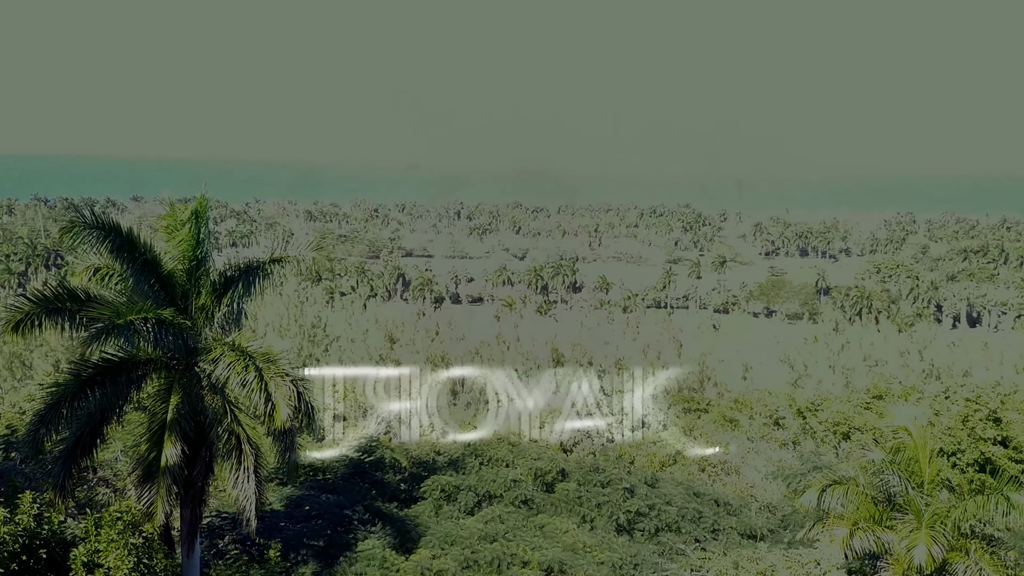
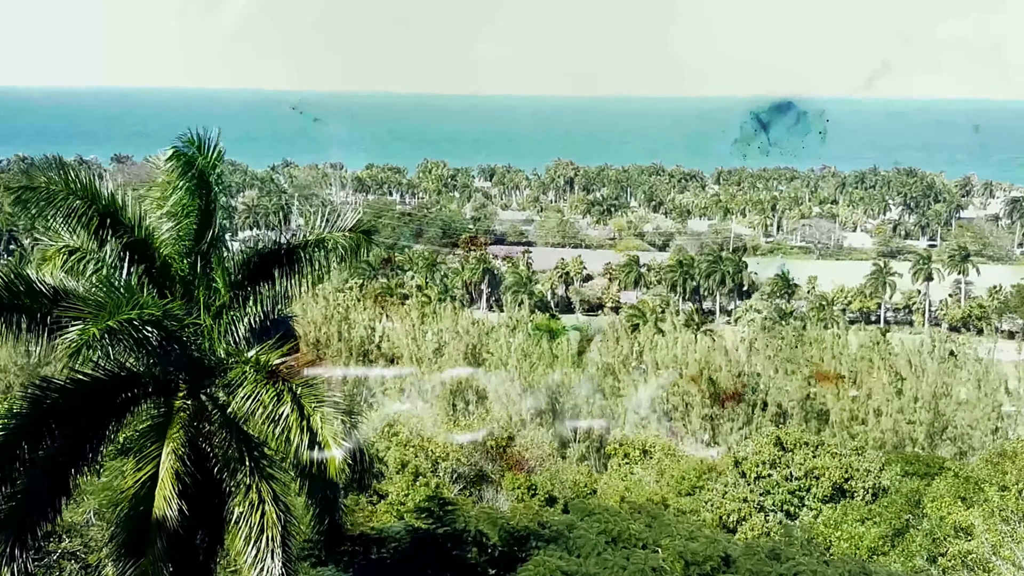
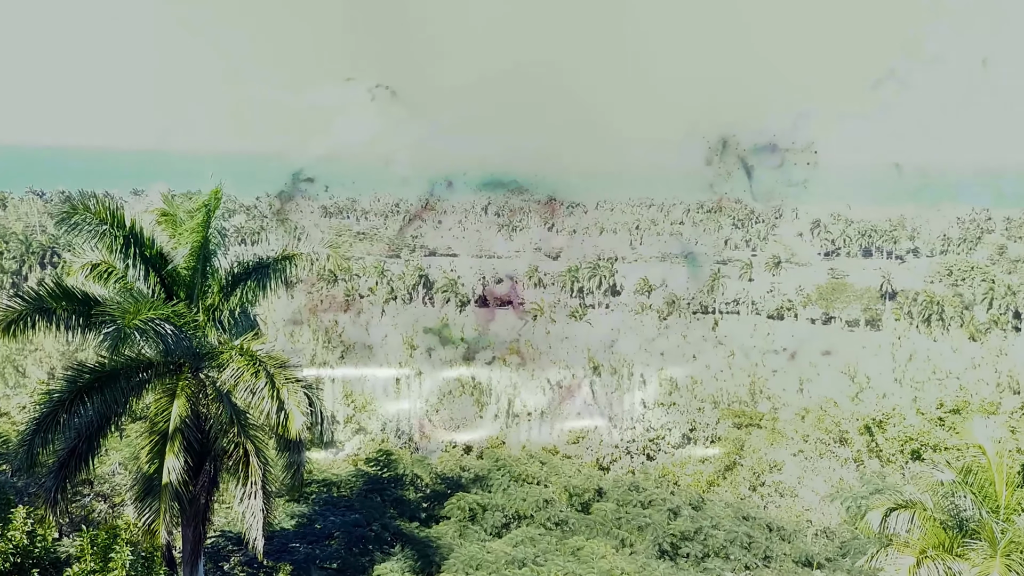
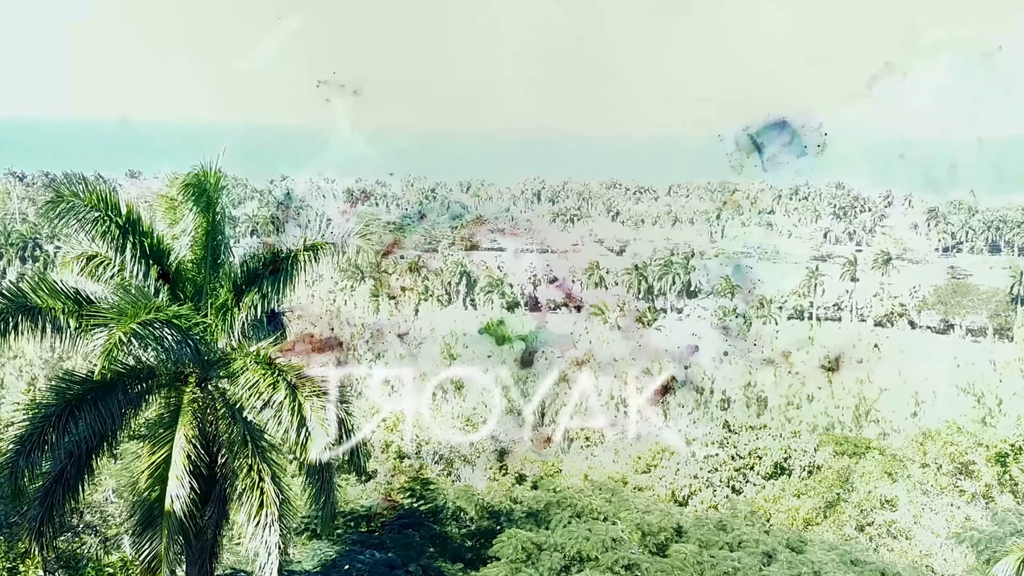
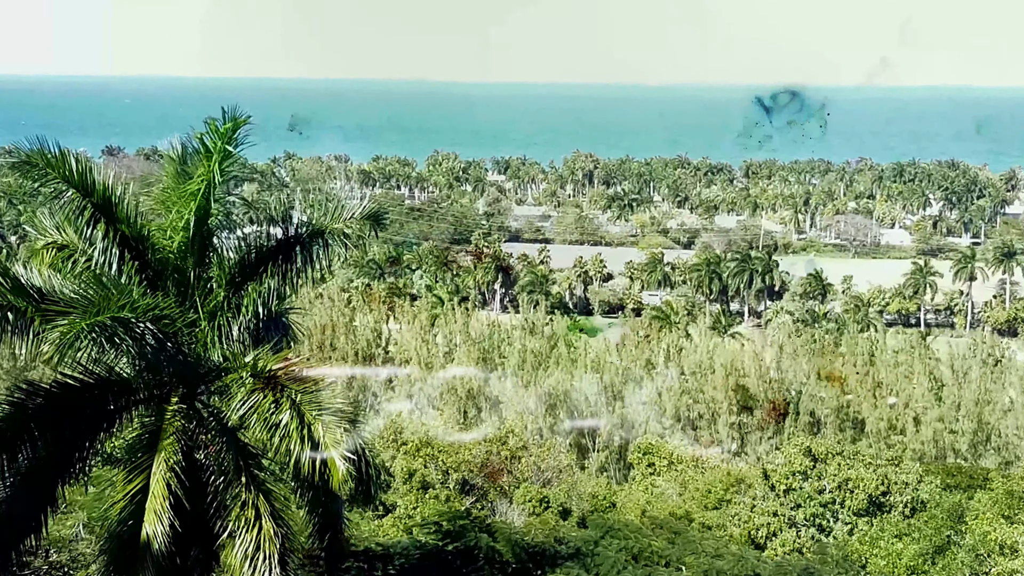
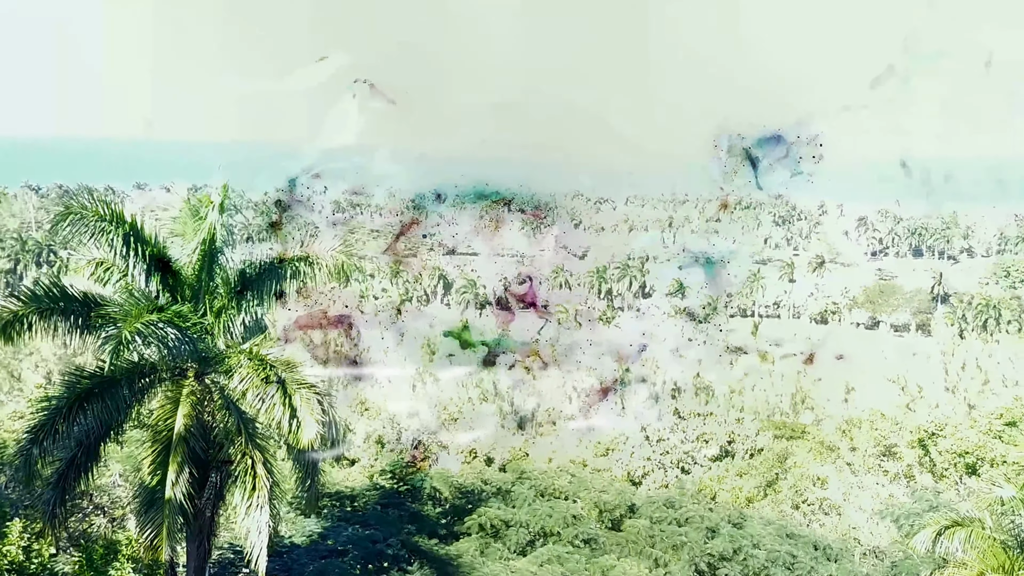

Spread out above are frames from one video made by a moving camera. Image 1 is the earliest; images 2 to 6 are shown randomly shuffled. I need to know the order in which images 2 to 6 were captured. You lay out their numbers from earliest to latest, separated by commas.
3, 6, 4, 2, 5
